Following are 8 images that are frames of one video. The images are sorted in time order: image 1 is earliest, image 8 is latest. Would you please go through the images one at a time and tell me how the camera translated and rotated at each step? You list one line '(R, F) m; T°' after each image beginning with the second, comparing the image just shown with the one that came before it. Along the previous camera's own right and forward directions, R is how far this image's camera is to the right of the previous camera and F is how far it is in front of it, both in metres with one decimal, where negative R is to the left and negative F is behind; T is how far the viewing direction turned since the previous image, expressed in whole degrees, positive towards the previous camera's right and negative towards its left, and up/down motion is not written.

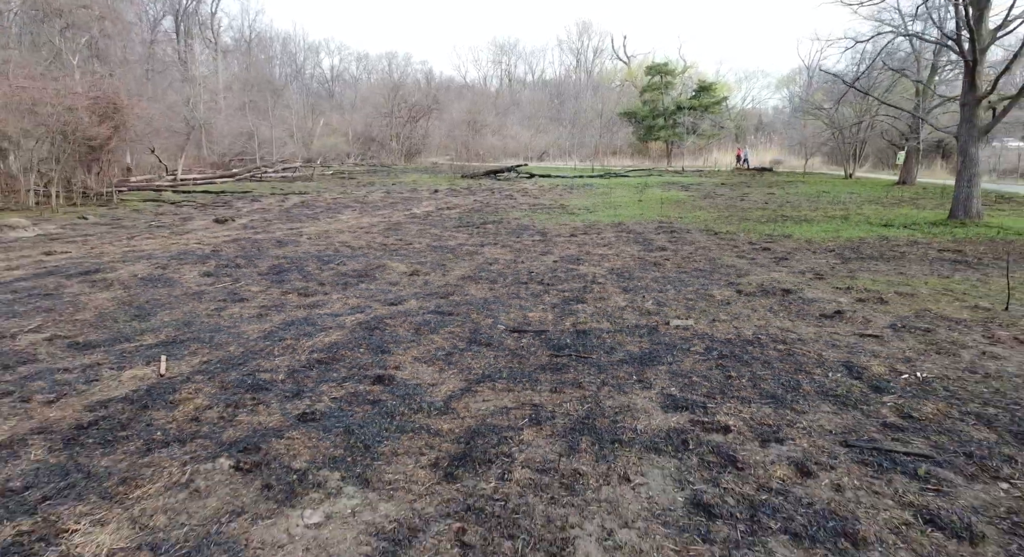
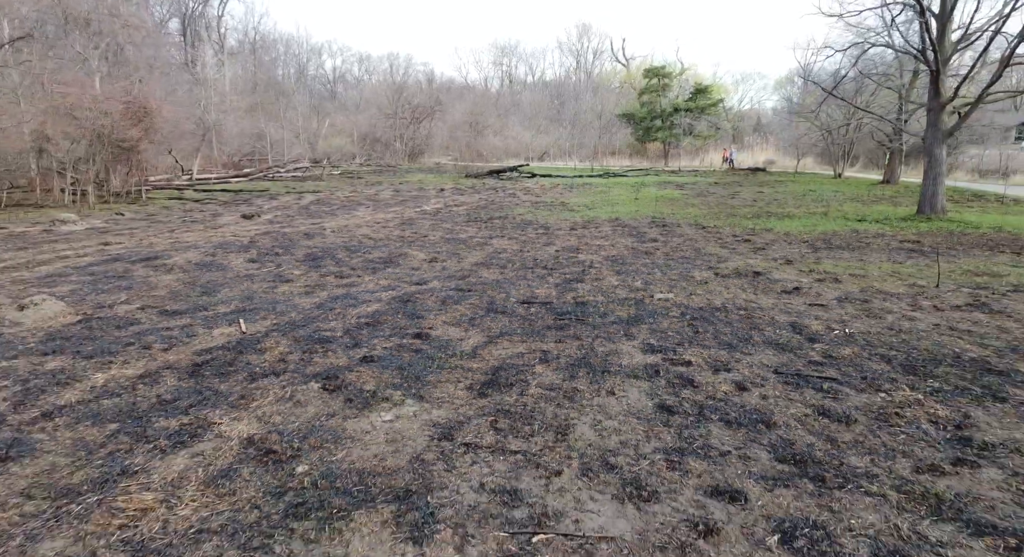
(-0.1, -1.1) m; 0°
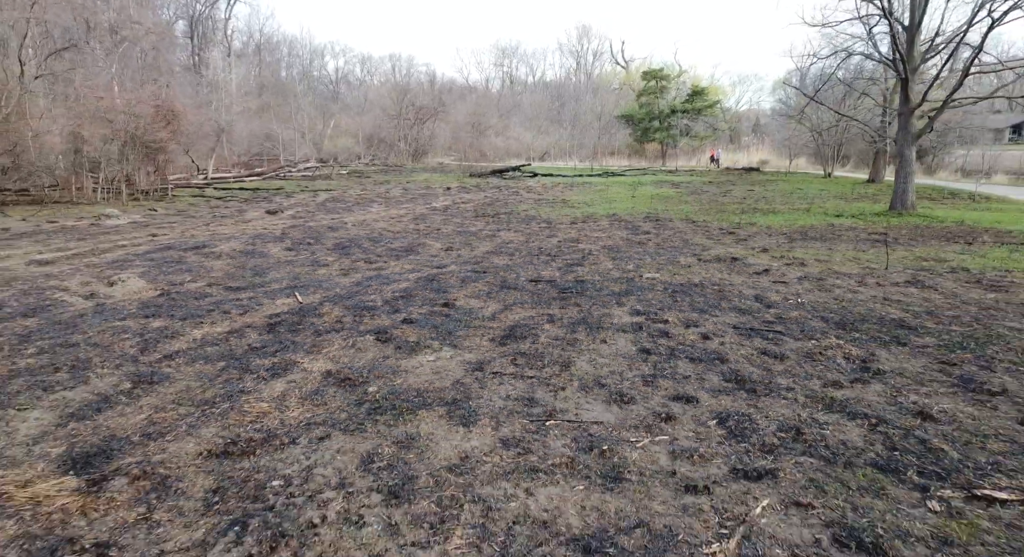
(-0.1, -1.1) m; 0°
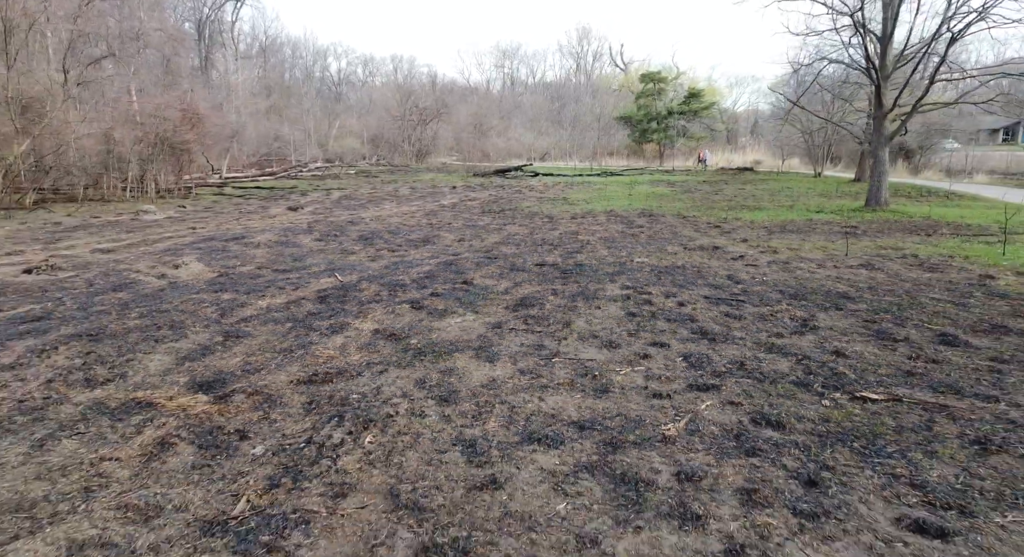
(-0.1, -1.1) m; 0°
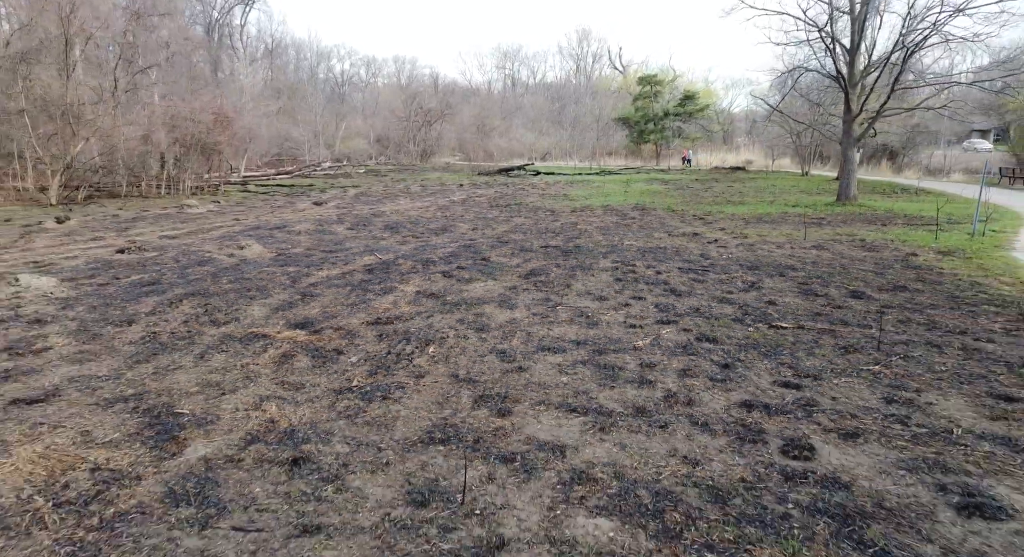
(-0.1, -1.6) m; 0°
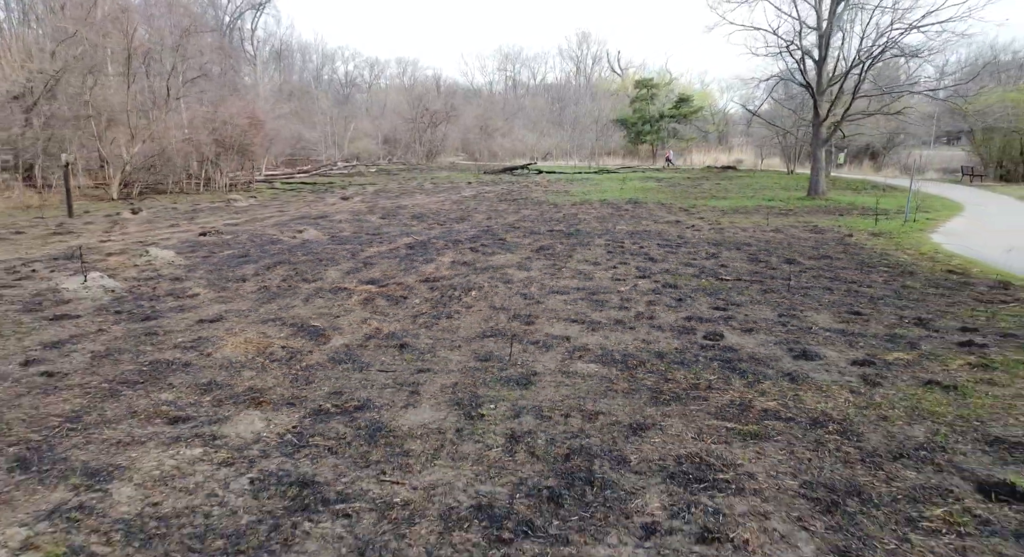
(-0.2, -2.0) m; 0°
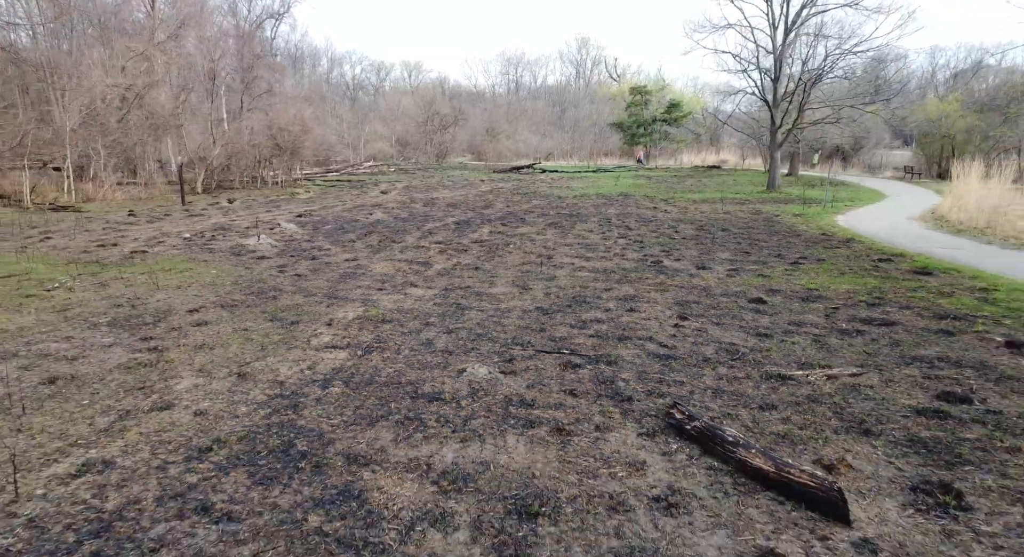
(-0.4, -3.9) m; 0°
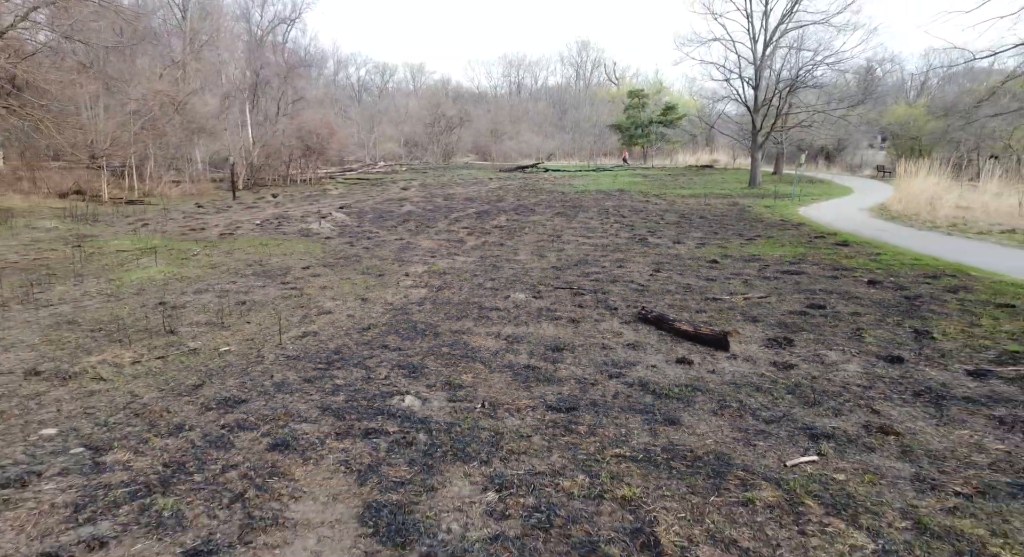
(-0.3, -2.5) m; 0°
